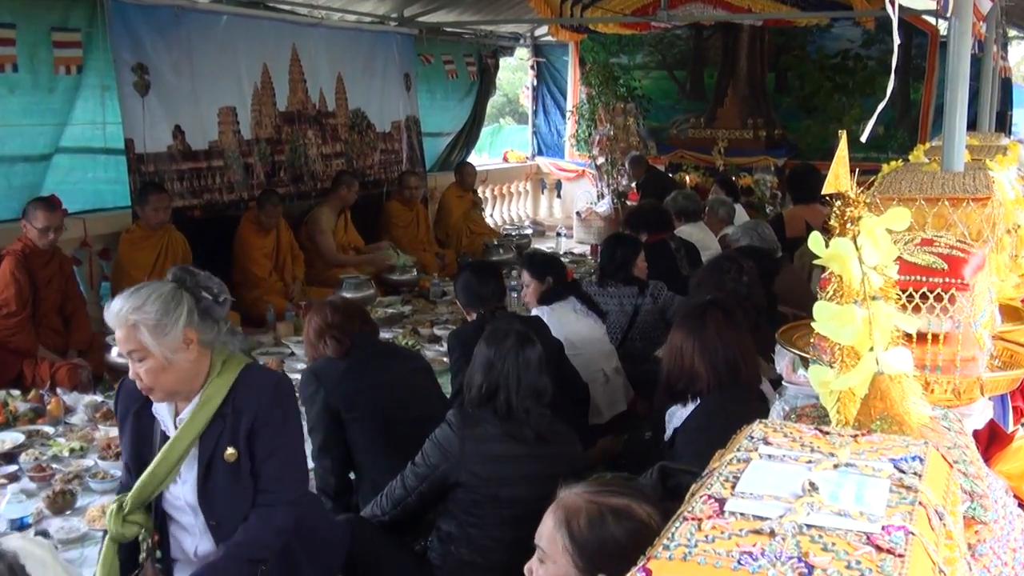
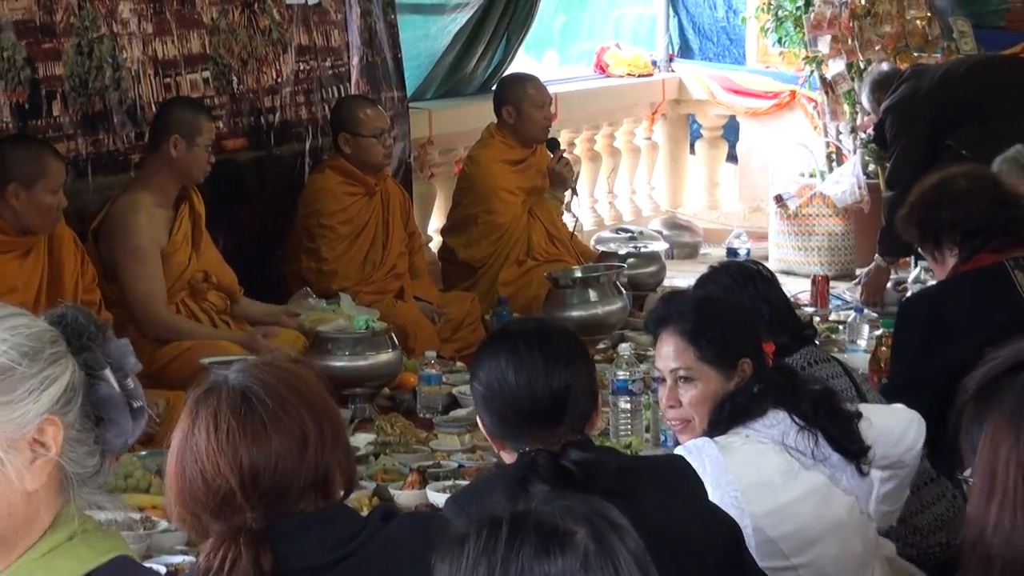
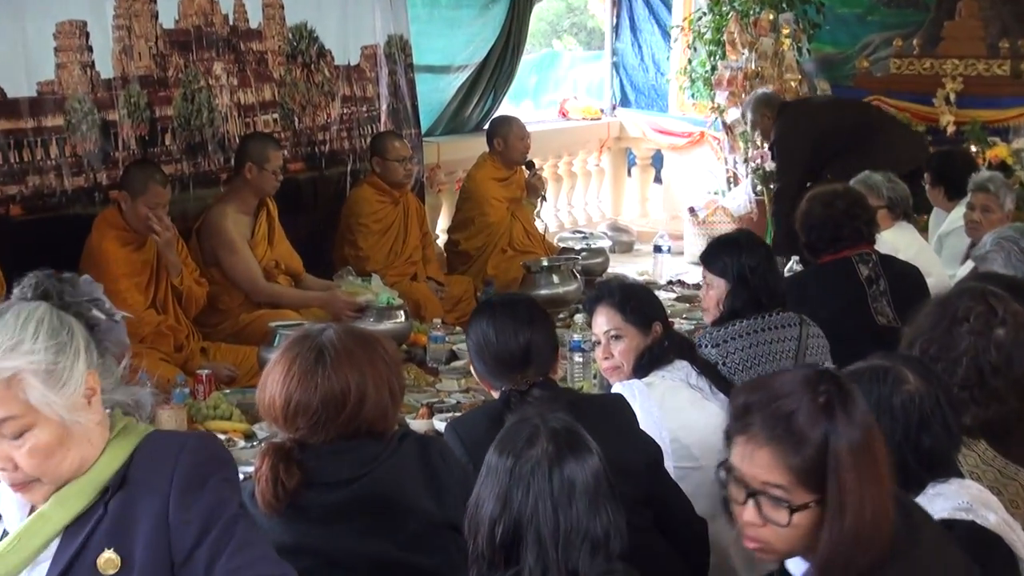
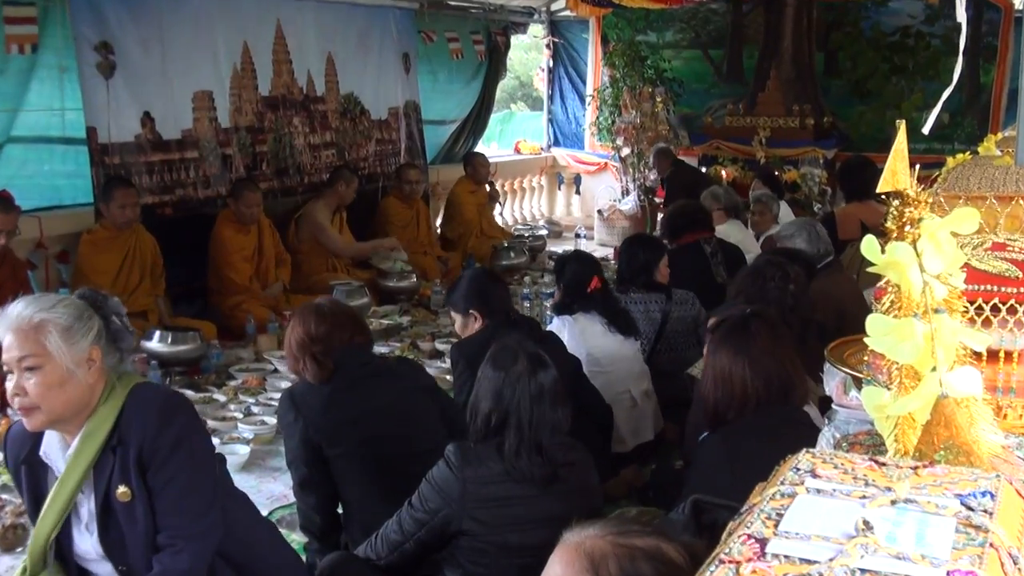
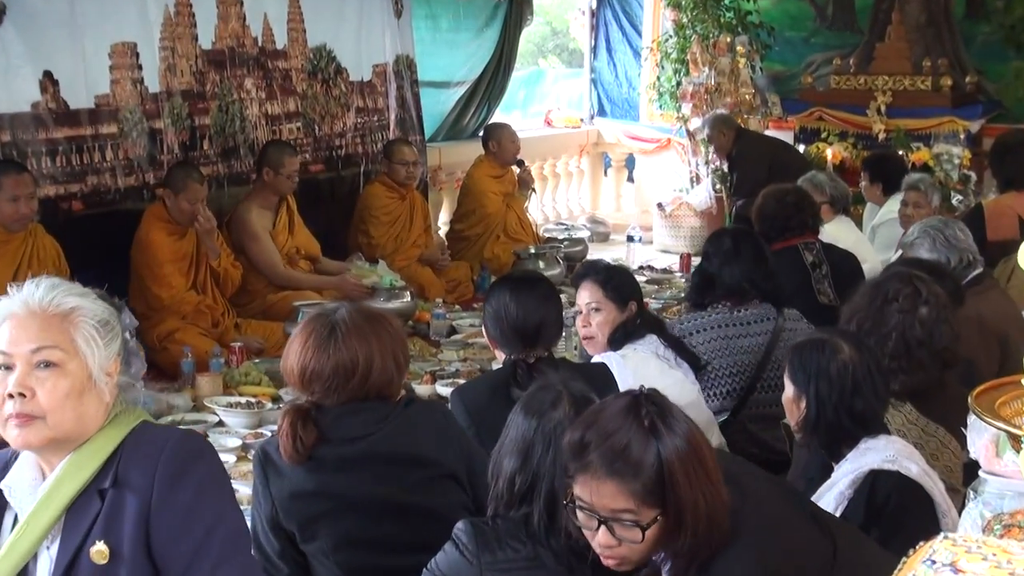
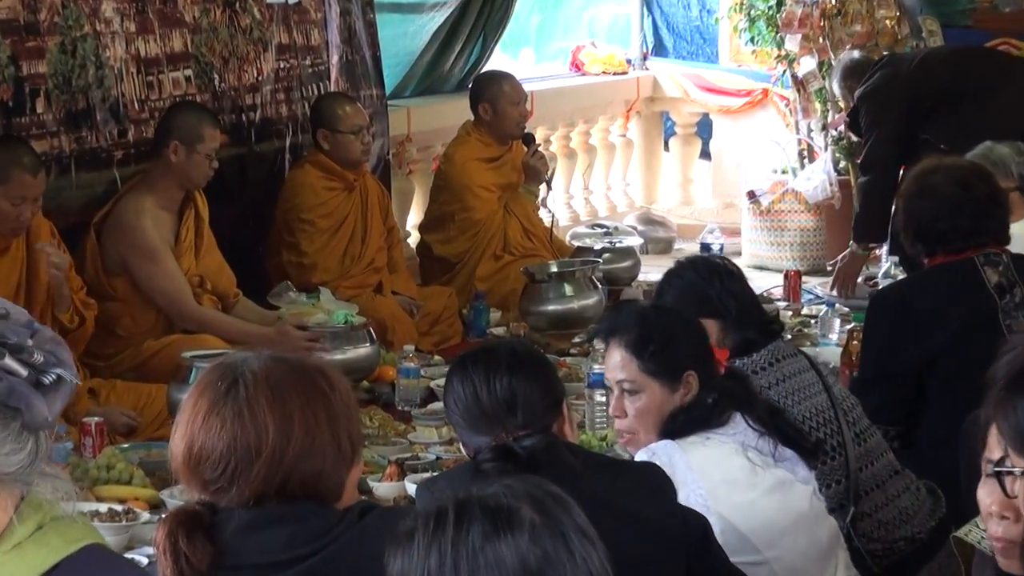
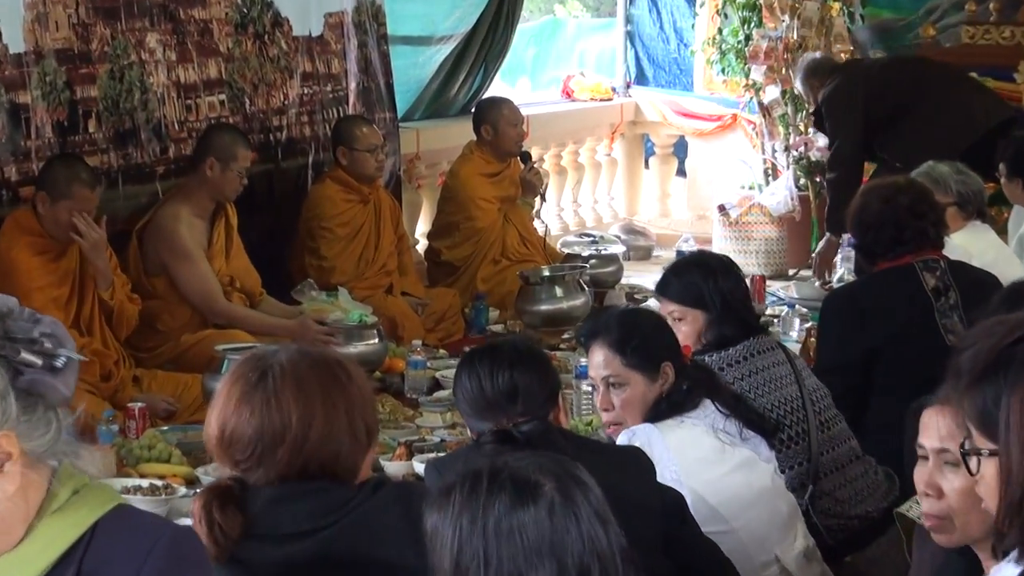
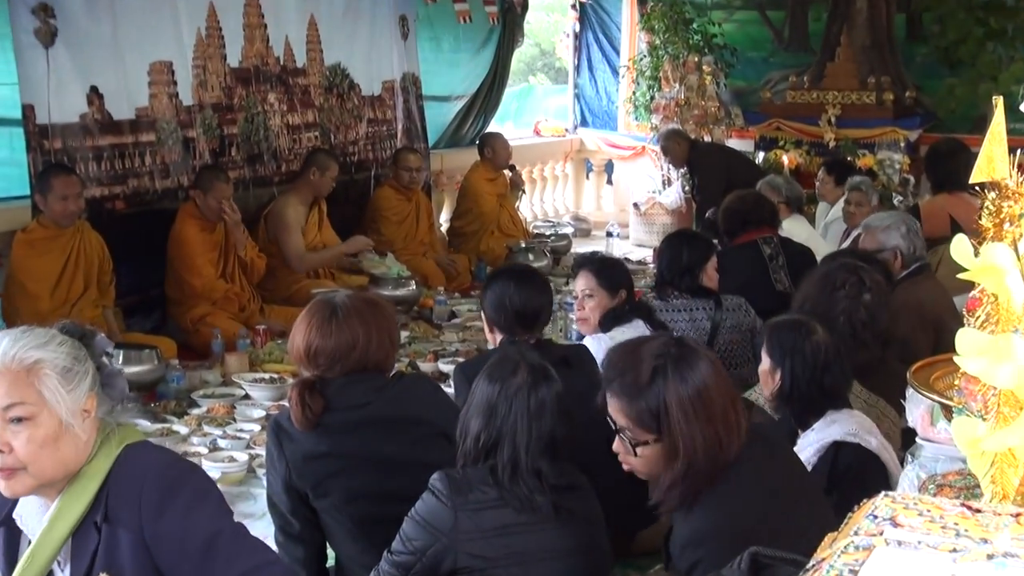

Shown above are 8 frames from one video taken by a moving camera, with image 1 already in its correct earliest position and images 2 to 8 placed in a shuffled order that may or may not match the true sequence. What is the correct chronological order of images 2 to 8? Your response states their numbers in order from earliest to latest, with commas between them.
4, 8, 5, 3, 7, 6, 2
